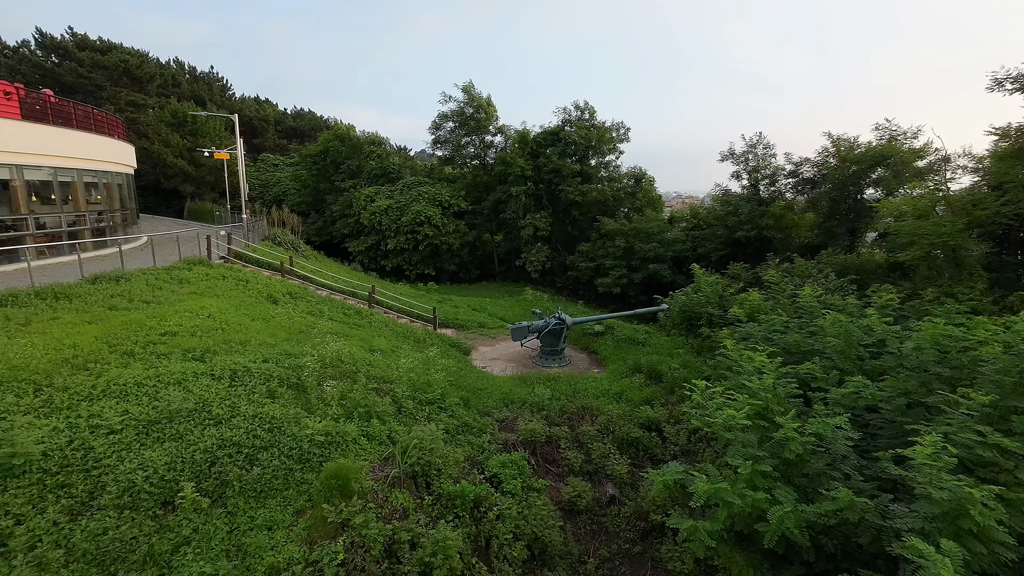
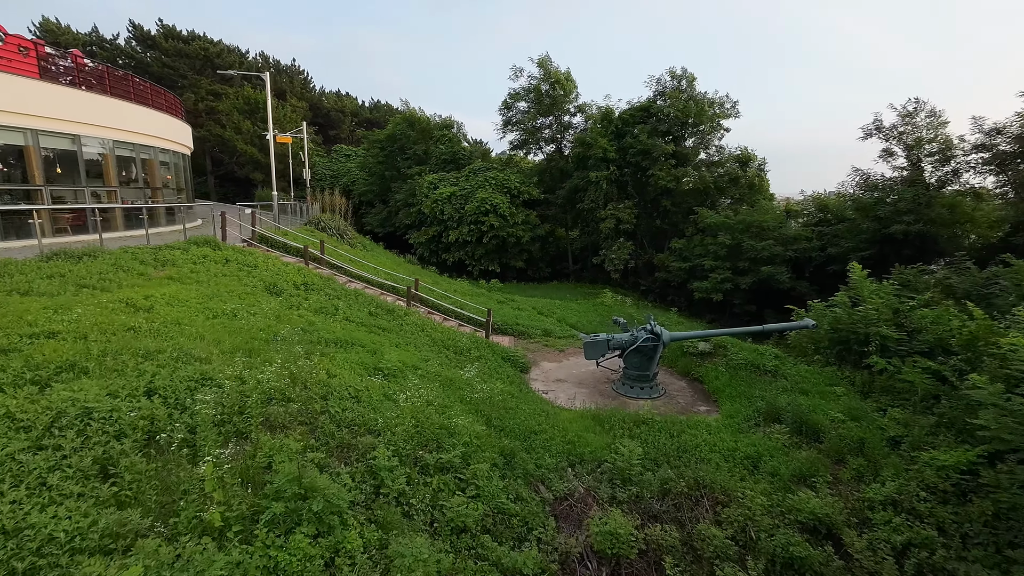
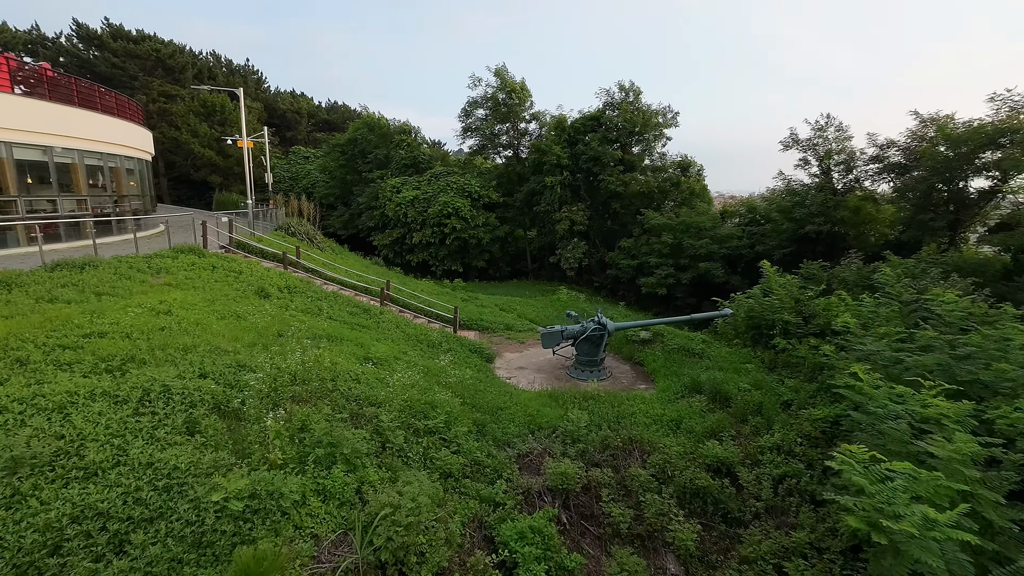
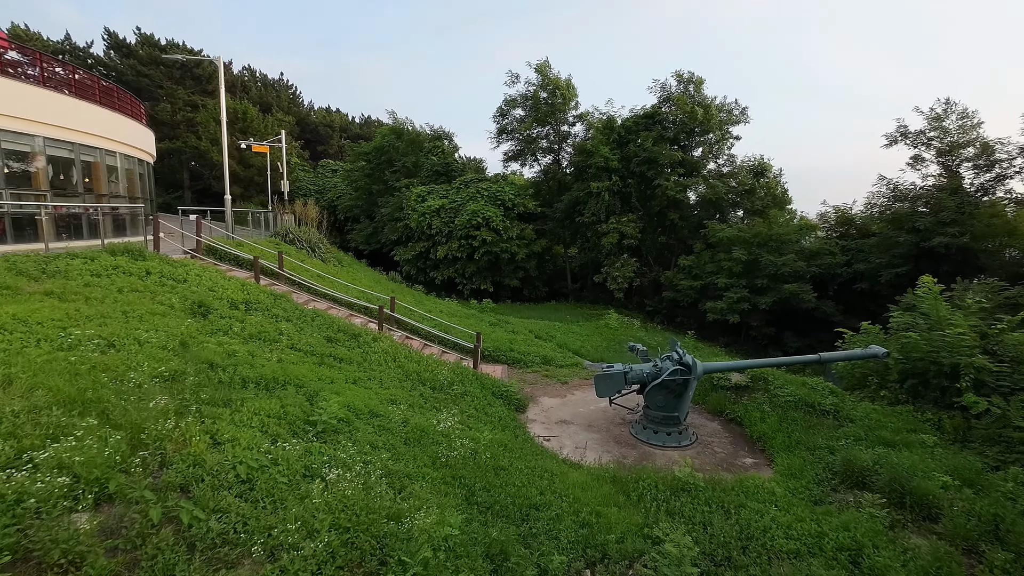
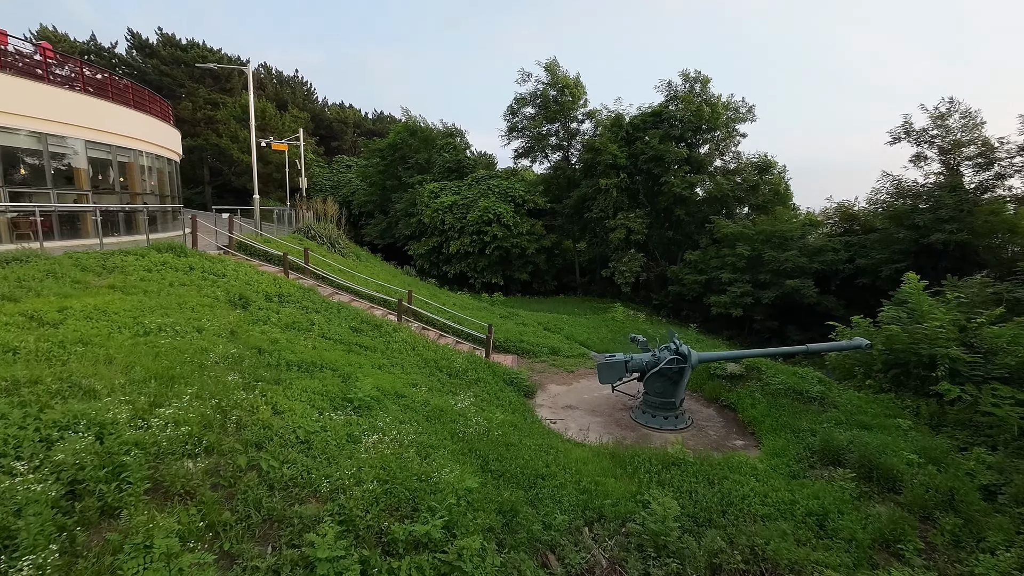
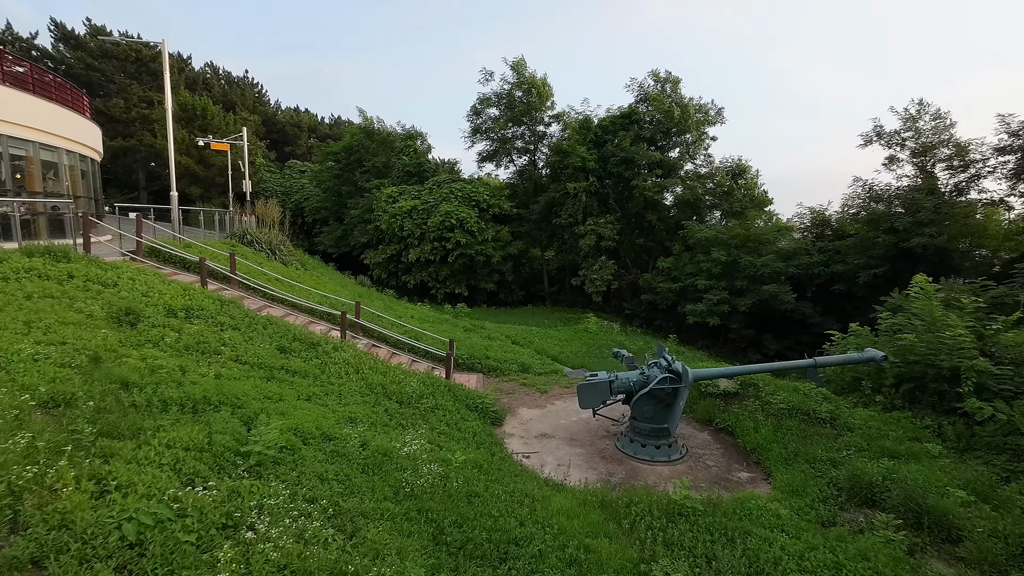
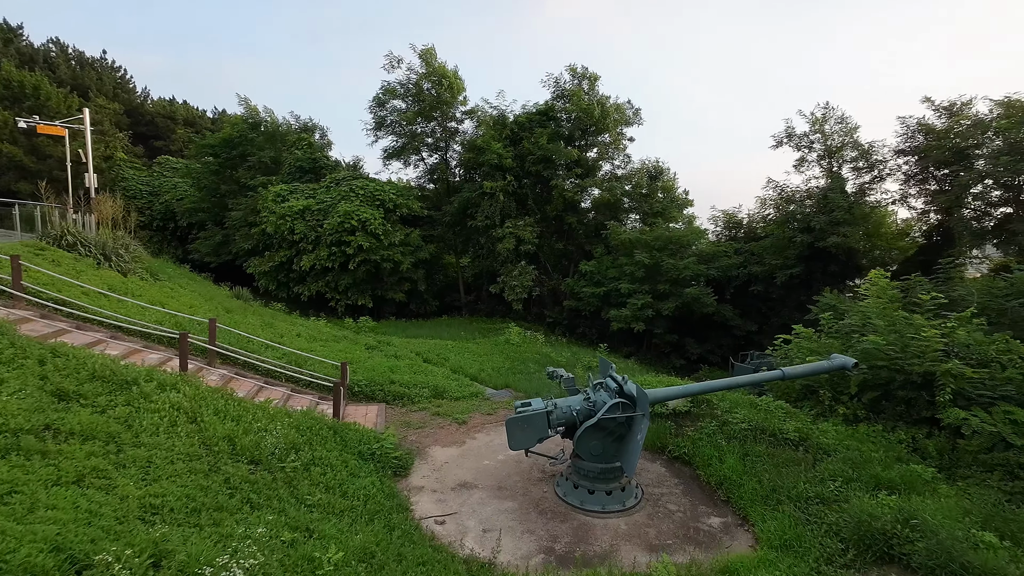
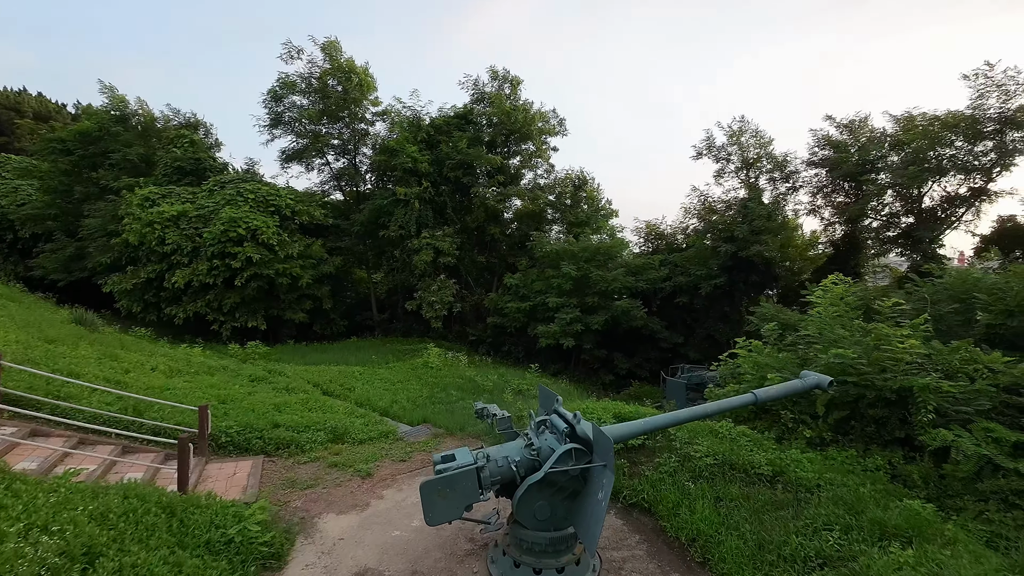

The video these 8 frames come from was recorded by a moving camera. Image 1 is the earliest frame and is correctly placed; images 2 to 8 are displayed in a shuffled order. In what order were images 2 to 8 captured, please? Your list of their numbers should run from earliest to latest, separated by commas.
3, 2, 5, 4, 6, 7, 8
